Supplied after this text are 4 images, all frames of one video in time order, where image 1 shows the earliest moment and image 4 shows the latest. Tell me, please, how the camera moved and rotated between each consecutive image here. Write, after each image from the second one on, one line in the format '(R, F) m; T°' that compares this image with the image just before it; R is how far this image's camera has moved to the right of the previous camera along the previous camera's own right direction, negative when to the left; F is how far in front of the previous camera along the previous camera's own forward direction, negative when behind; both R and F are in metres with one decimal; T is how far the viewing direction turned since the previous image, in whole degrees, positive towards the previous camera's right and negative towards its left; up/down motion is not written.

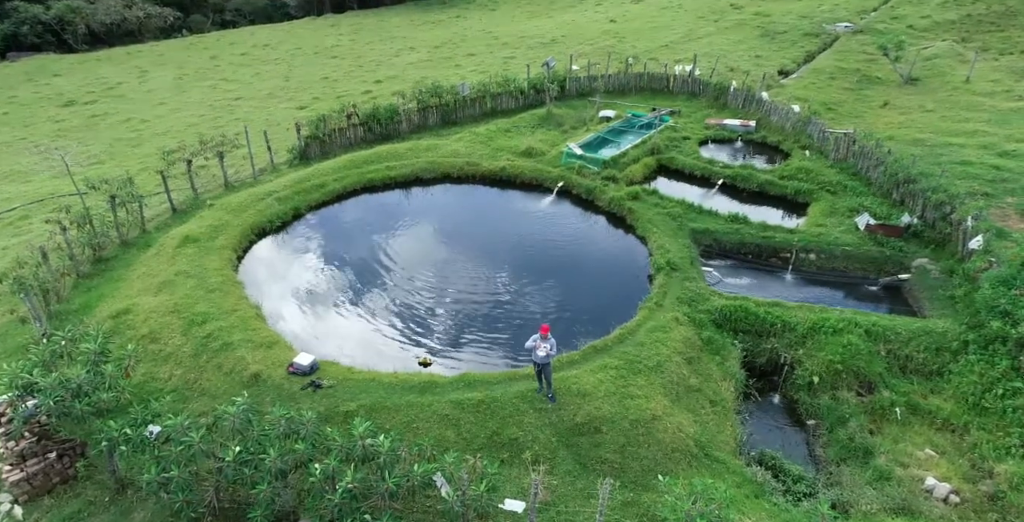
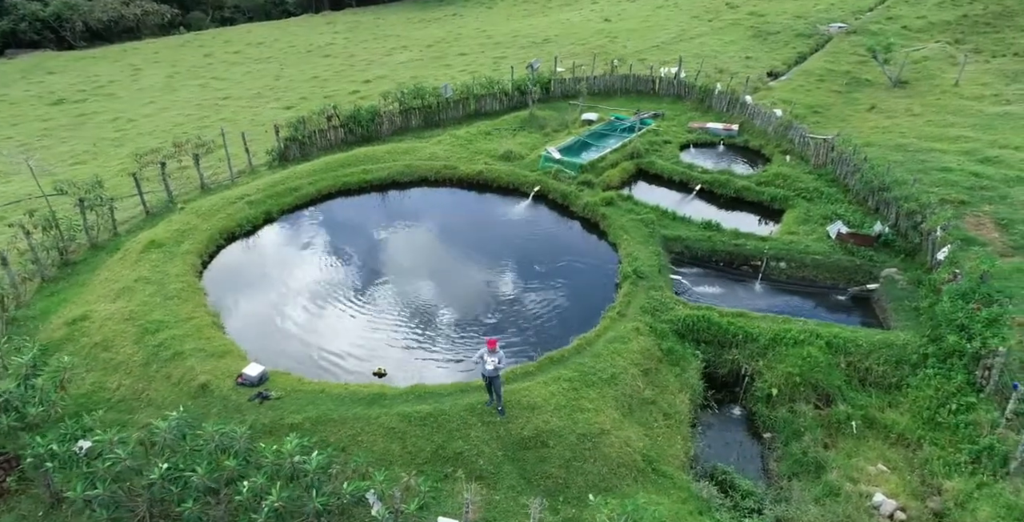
(+1.1, +0.1) m; 0°
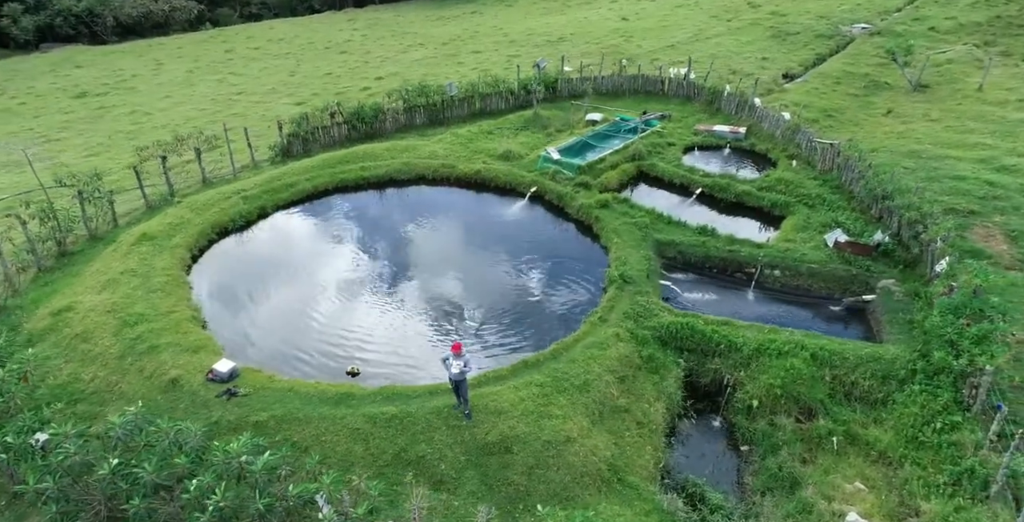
(+1.0, +0.1) m; -2°
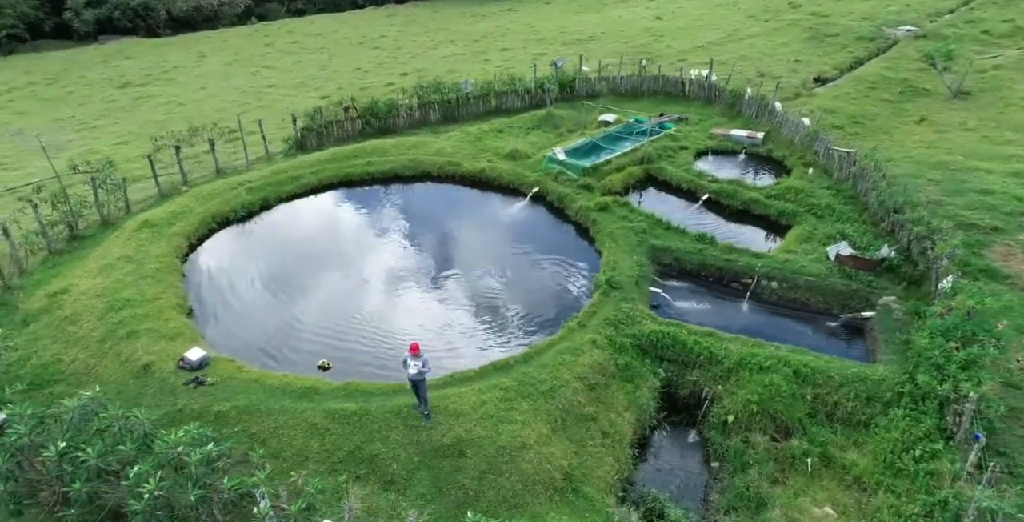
(+1.4, +0.1) m; -4°
